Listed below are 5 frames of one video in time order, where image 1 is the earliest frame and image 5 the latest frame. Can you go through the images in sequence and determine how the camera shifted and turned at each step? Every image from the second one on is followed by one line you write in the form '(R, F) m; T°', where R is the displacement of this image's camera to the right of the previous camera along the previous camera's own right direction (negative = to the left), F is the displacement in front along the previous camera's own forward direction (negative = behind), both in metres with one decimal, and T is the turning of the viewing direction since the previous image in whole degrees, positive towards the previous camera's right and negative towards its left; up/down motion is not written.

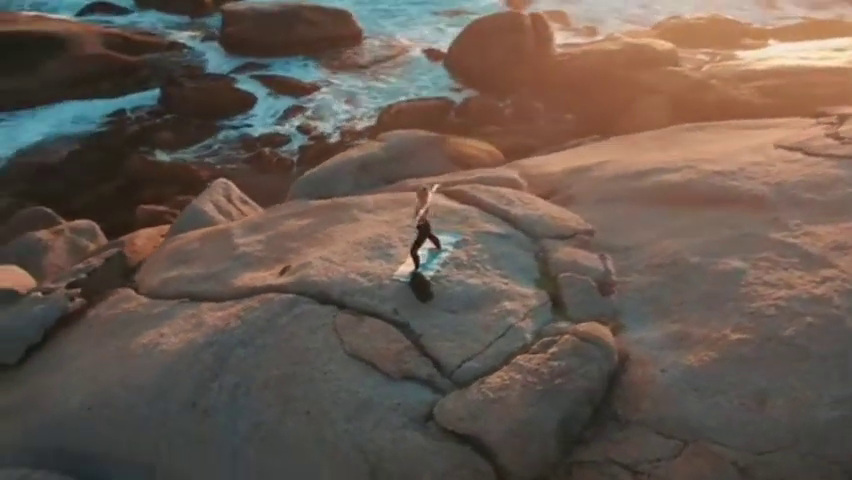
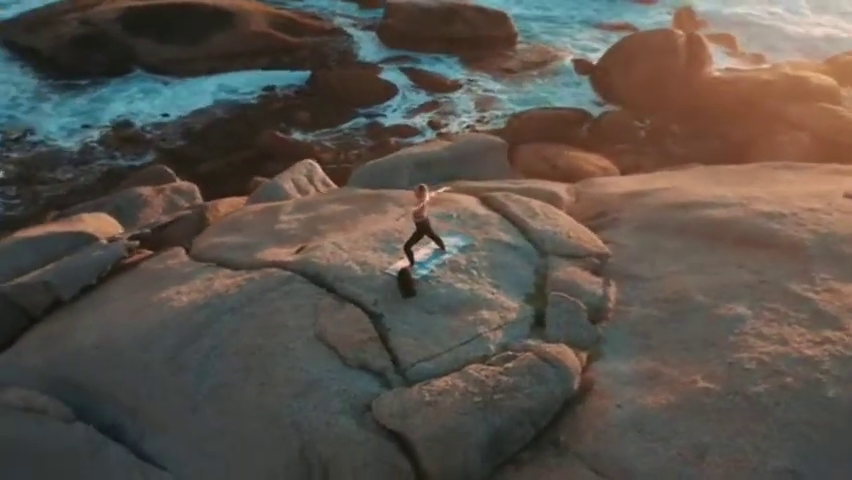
(+1.2, +0.1) m; -12°
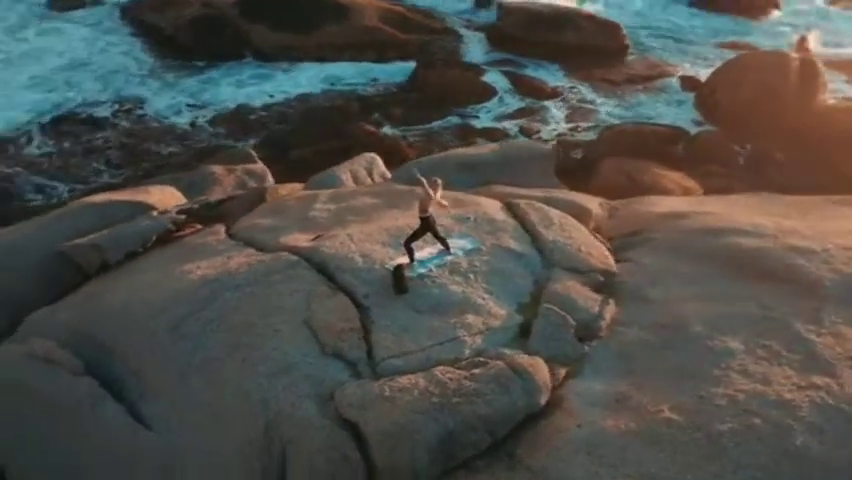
(+0.8, 0.0) m; -9°
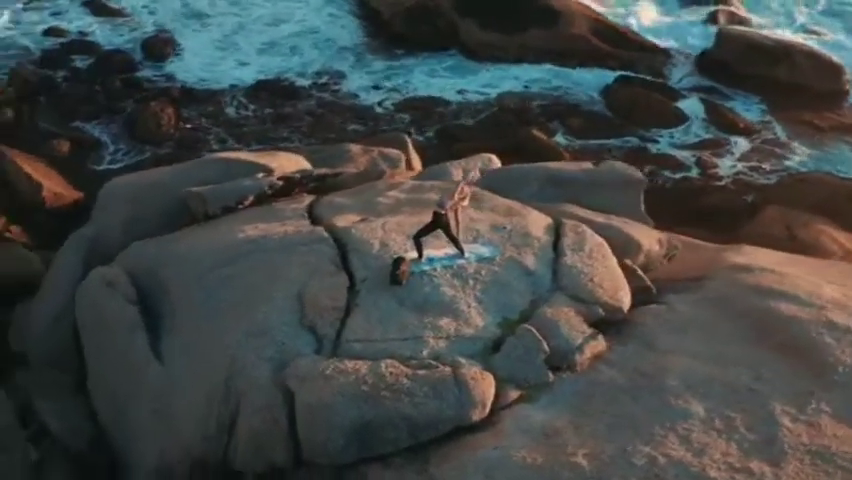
(+1.5, +0.2) m; -16°
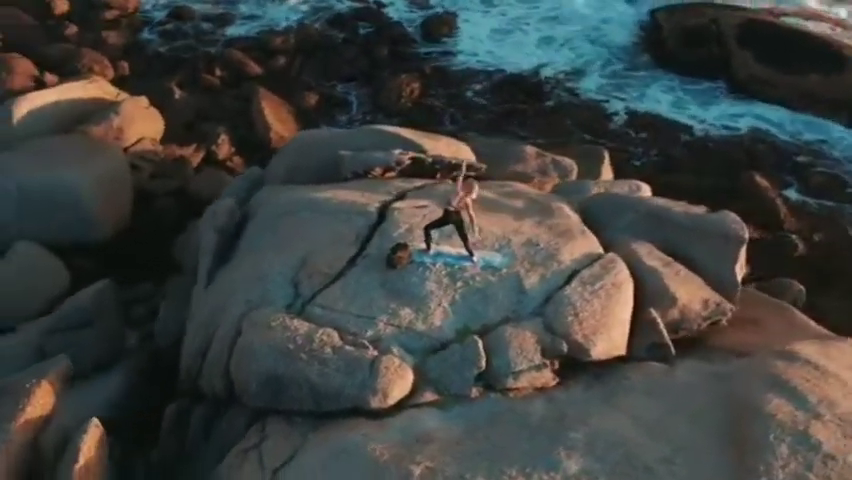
(+1.9, +0.3) m; -21°
